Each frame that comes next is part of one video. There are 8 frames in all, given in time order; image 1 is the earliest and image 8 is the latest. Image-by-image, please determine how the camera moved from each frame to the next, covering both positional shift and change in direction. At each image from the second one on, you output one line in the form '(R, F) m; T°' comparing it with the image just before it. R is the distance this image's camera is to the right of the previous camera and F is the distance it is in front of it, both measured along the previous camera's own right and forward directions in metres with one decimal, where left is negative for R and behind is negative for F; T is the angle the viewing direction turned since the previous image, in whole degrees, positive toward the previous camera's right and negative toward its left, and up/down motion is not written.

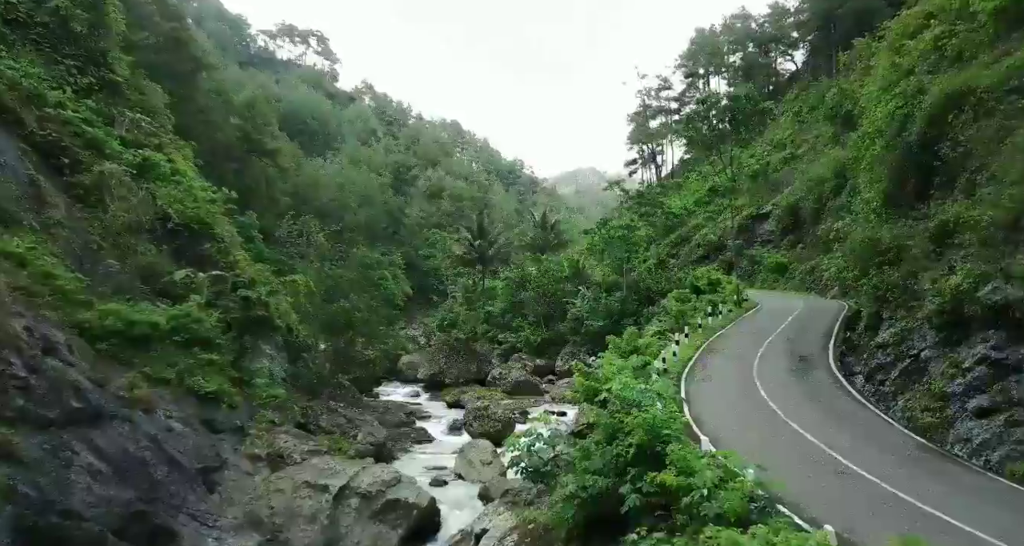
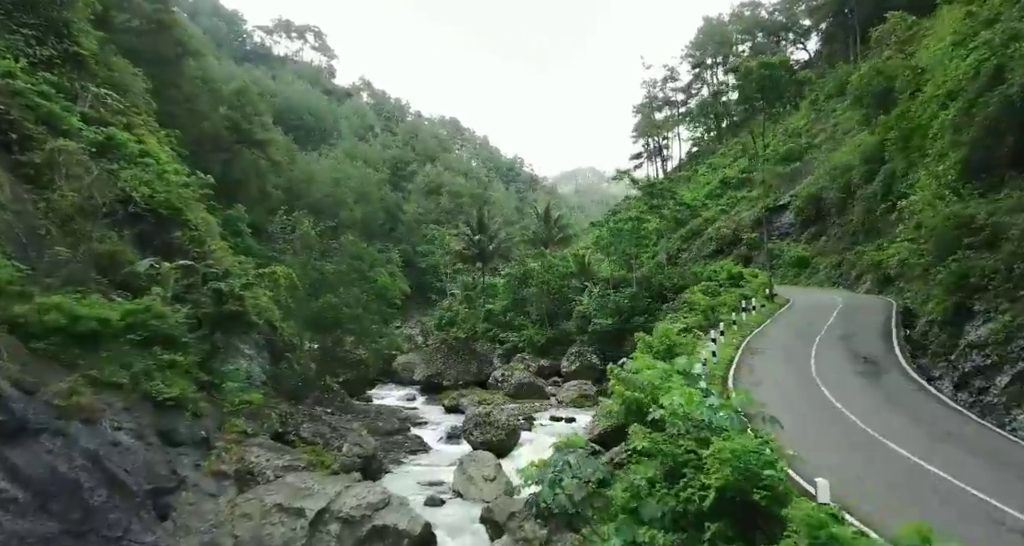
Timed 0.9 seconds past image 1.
(-0.1, +1.4) m; 0°
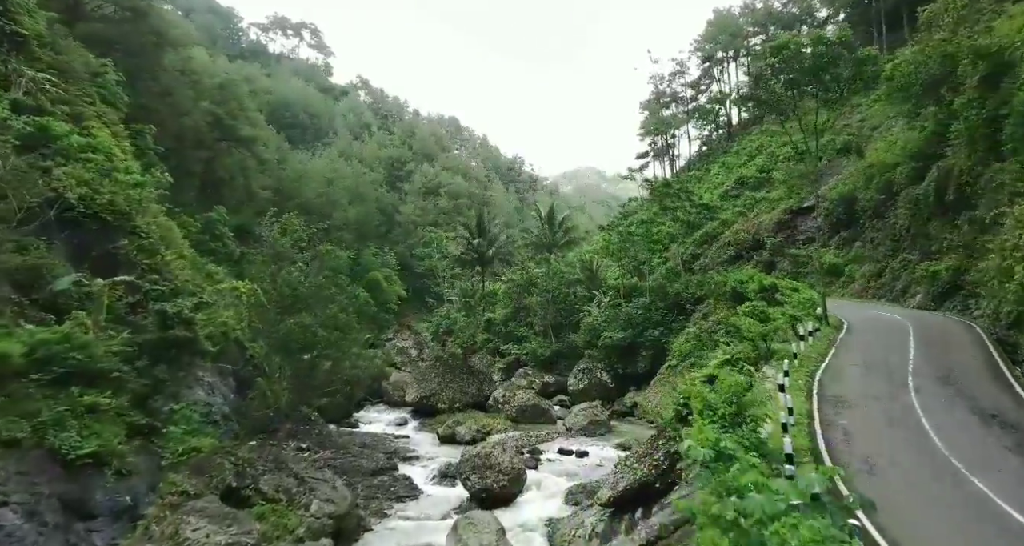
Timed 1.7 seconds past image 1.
(-0.1, +2.0) m; 0°
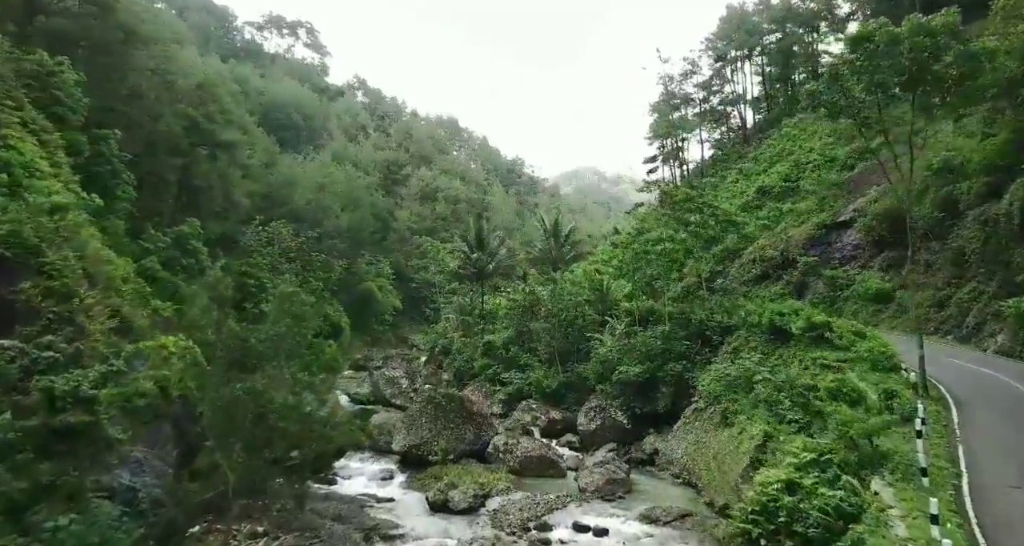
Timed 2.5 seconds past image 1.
(-0.1, +2.3) m; 0°
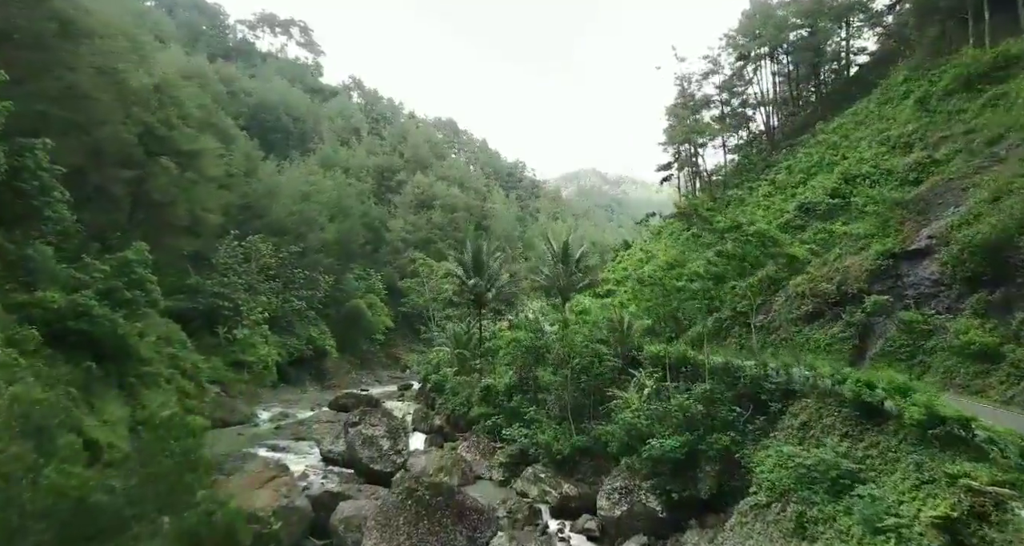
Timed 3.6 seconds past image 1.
(-0.1, +3.6) m; 0°
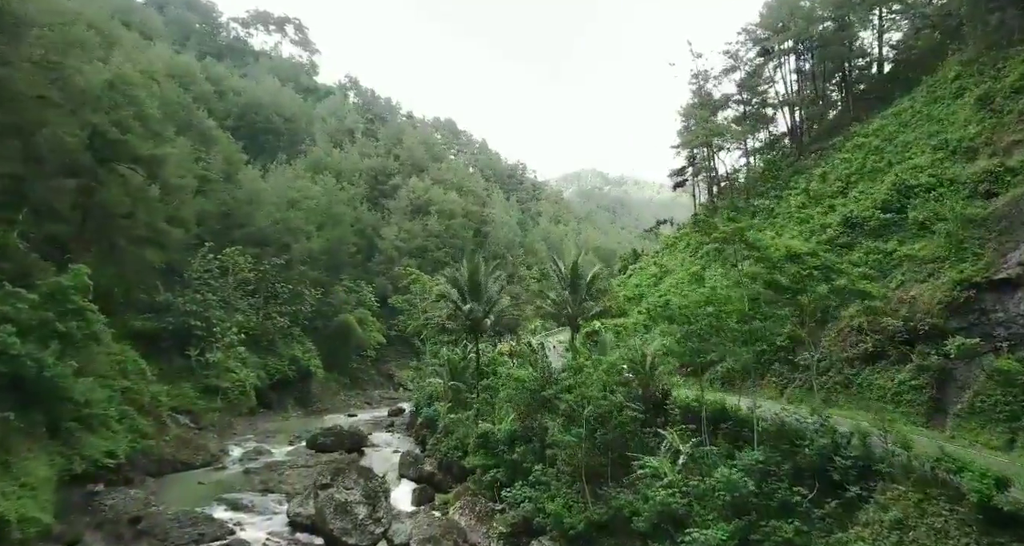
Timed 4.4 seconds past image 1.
(0.0, +3.0) m; 0°
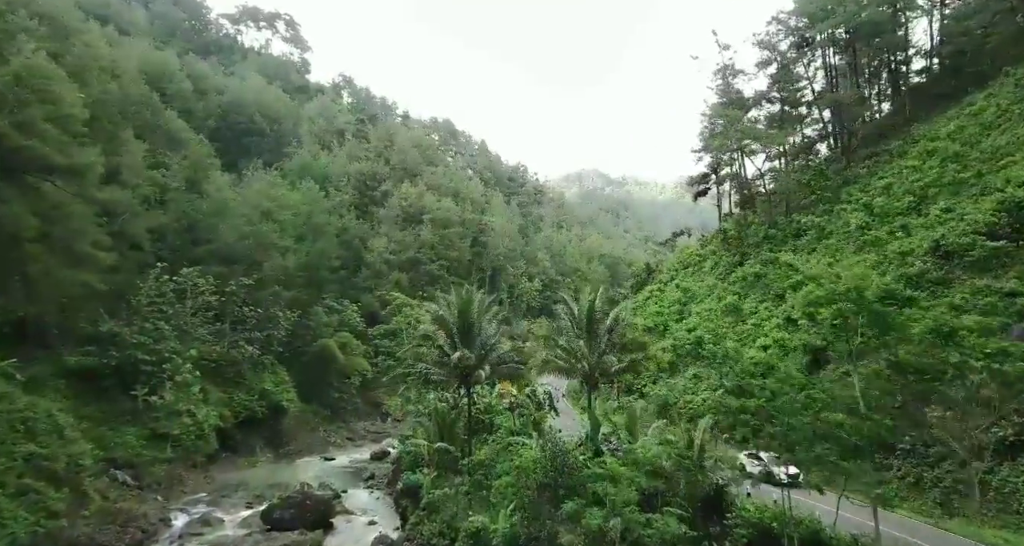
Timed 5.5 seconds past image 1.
(0.0, +4.2) m; 0°
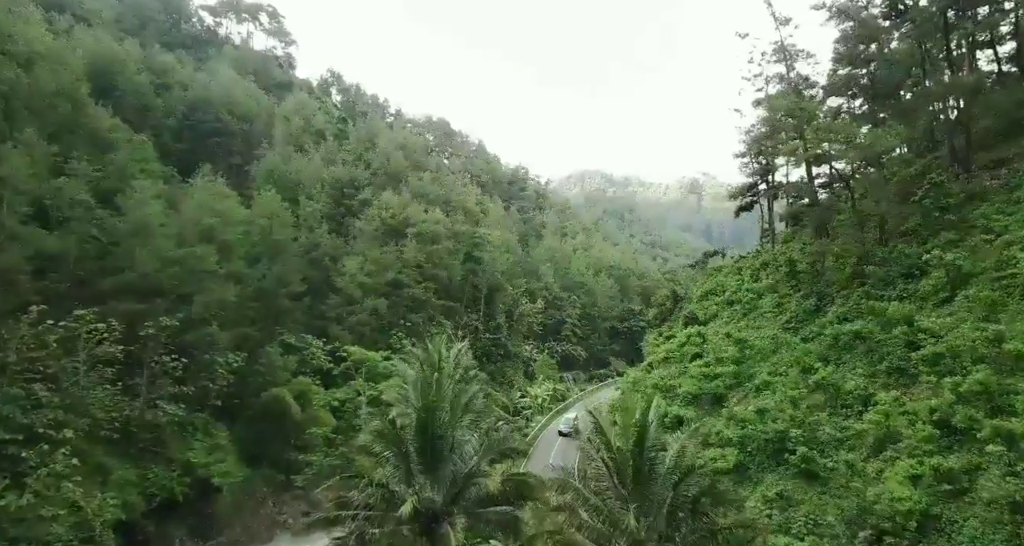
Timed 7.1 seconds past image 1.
(+0.2, +6.8) m; 0°
